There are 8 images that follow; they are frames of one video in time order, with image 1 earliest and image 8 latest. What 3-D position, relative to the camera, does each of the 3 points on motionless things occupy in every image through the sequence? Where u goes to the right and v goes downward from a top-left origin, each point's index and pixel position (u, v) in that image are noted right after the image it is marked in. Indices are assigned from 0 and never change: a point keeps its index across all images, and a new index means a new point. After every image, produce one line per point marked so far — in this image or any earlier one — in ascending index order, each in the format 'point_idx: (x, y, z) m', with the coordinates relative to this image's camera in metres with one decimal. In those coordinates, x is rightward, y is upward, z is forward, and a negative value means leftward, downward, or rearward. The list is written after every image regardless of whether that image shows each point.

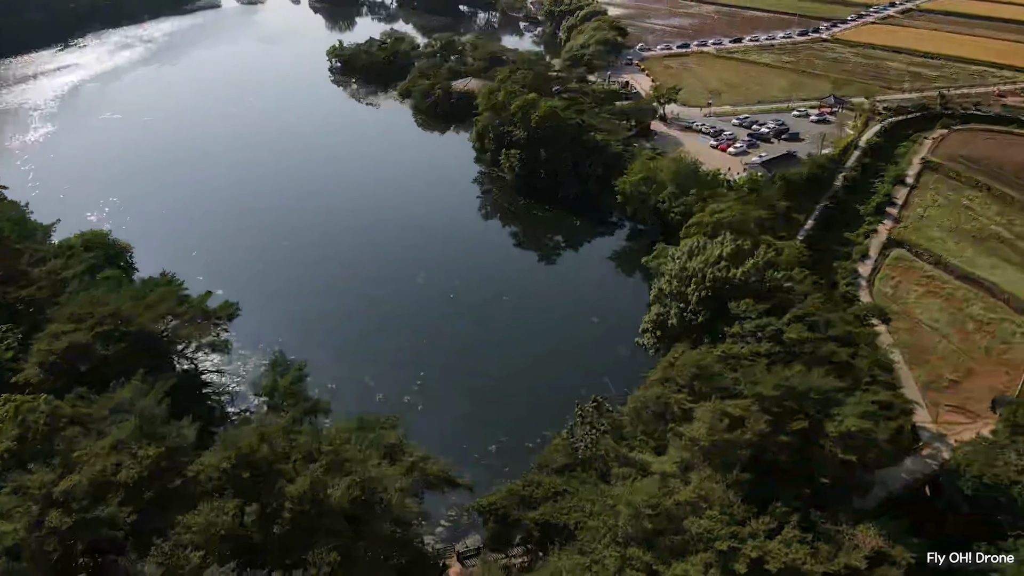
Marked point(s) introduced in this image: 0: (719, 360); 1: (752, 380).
0: (+5.1, -1.7, +18.4) m
1: (+5.3, -2.2, +16.8) m
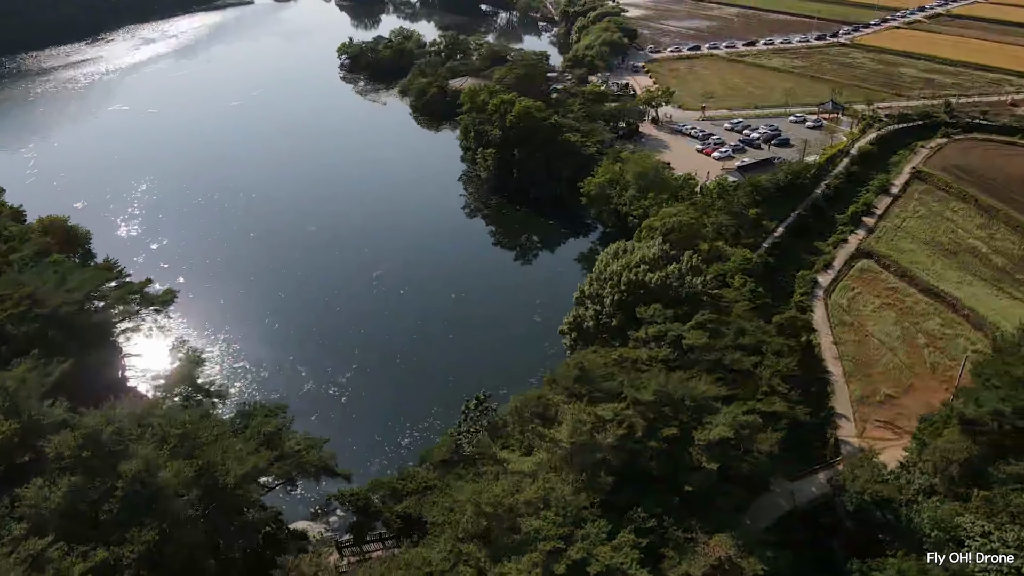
0: (+2.4, -1.8, +18.4) m
1: (+2.6, -2.2, +16.8) m
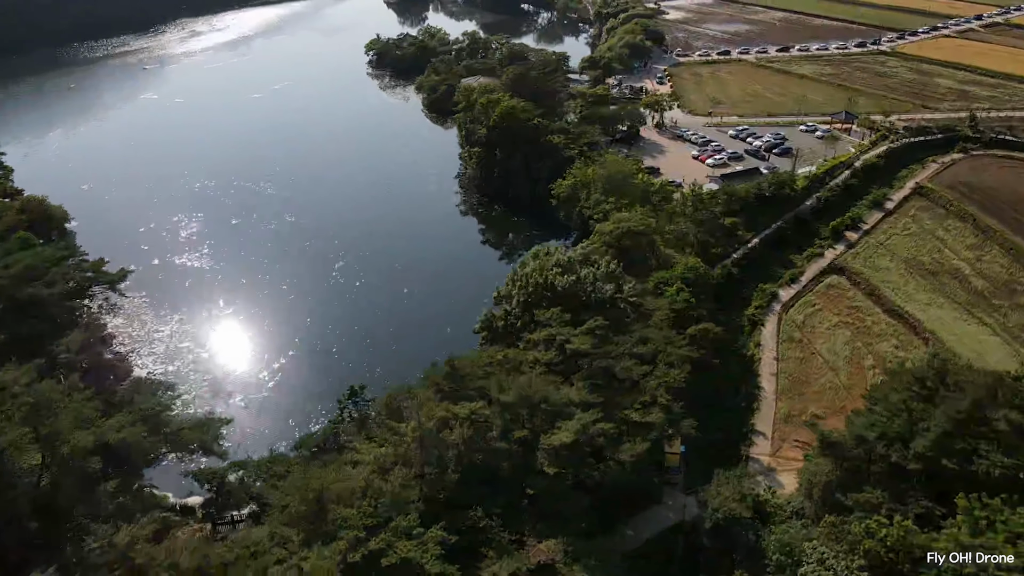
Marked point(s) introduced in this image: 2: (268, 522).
0: (-0.4, -1.8, +18.5) m
1: (-0.5, -2.3, +16.9) m
2: (-4.9, -4.6, +14.6) m
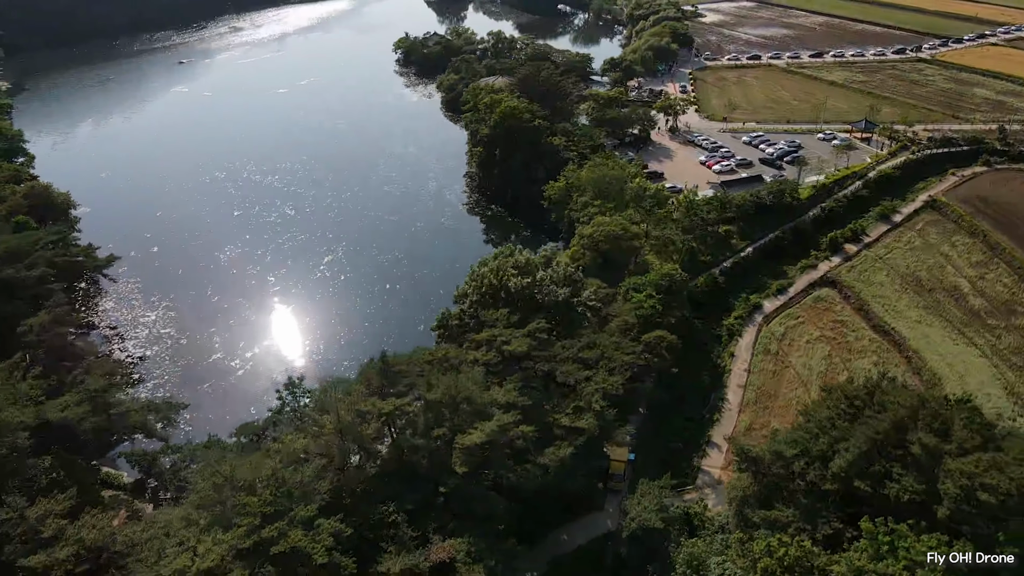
0: (-2.0, -1.8, +18.6) m
1: (-2.1, -2.2, +17.0) m
2: (-6.7, -4.4, +15.0) m
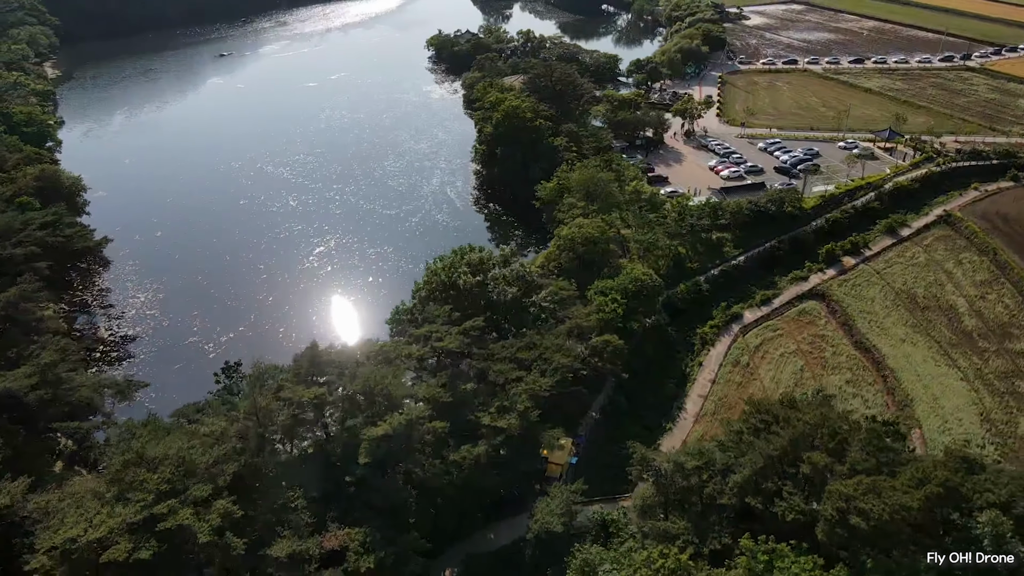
0: (-3.6, -1.6, +18.9) m
1: (-3.9, -2.0, +17.3) m
2: (-8.8, -4.0, +15.7) m
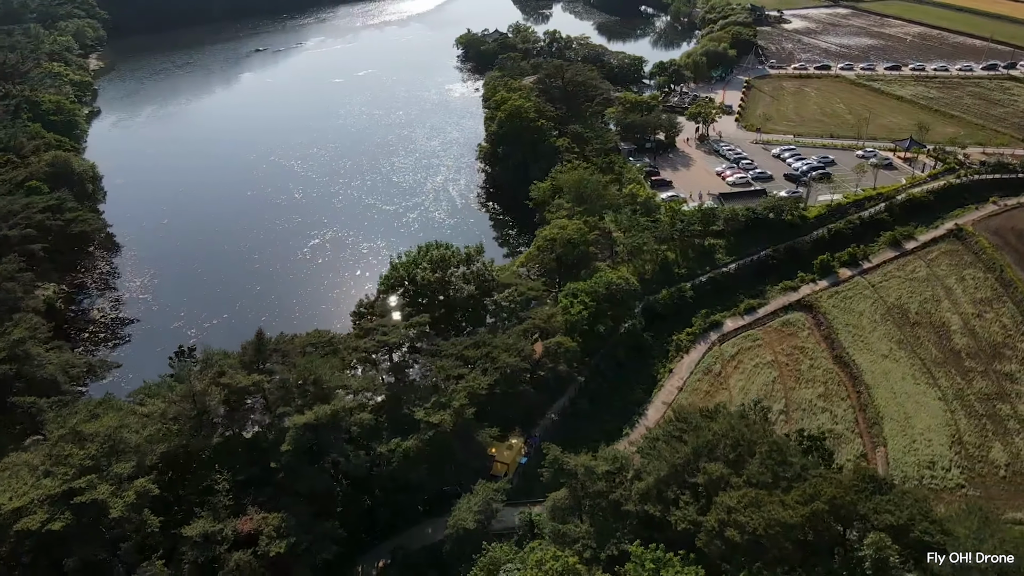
0: (-5.0, -1.4, +19.3) m
1: (-5.4, -1.8, +17.8) m
2: (-10.5, -3.6, +16.5) m
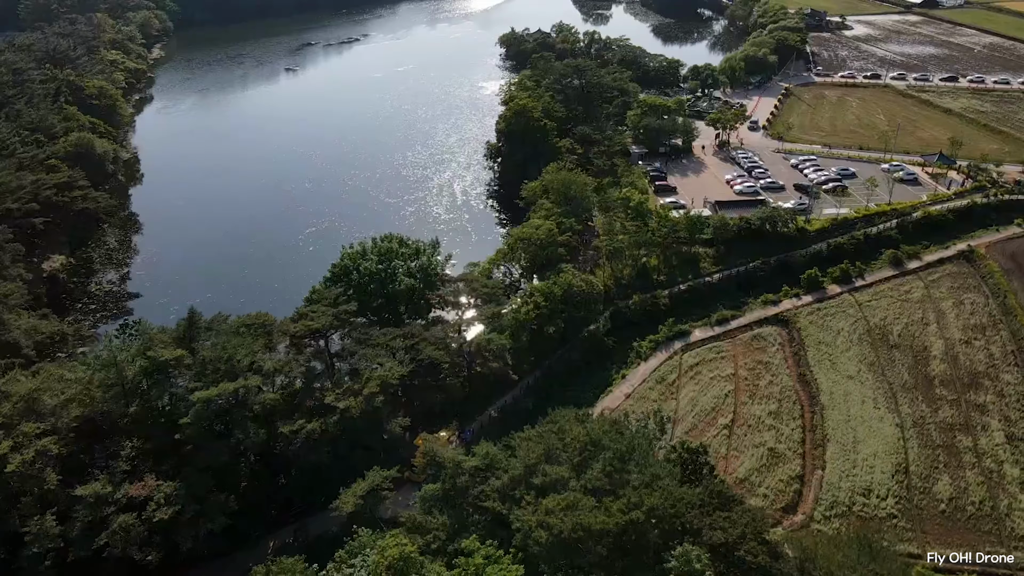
0: (-7.0, -1.0, +20.1) m
1: (-7.6, -1.4, +18.6) m
2: (-12.8, -2.9, +17.8) m
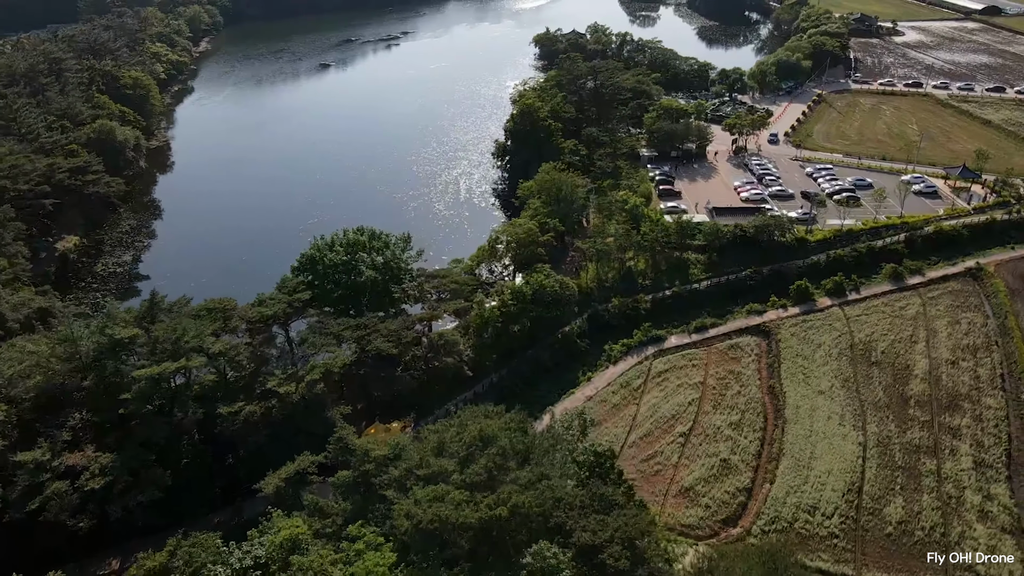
0: (-8.4, -0.6, +20.8) m
1: (-9.1, -0.9, +19.4) m
2: (-14.4, -2.2, +19.0) m
